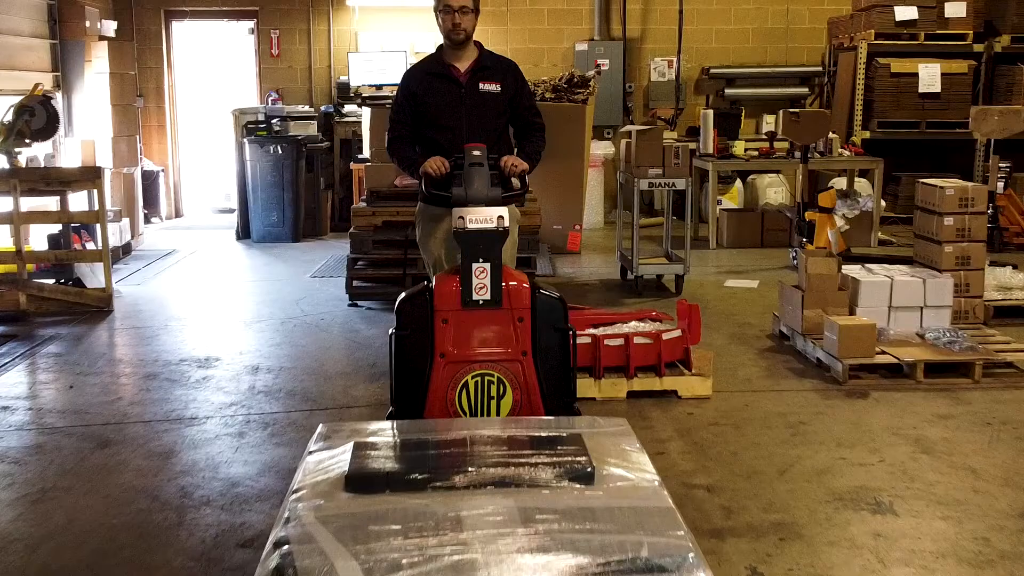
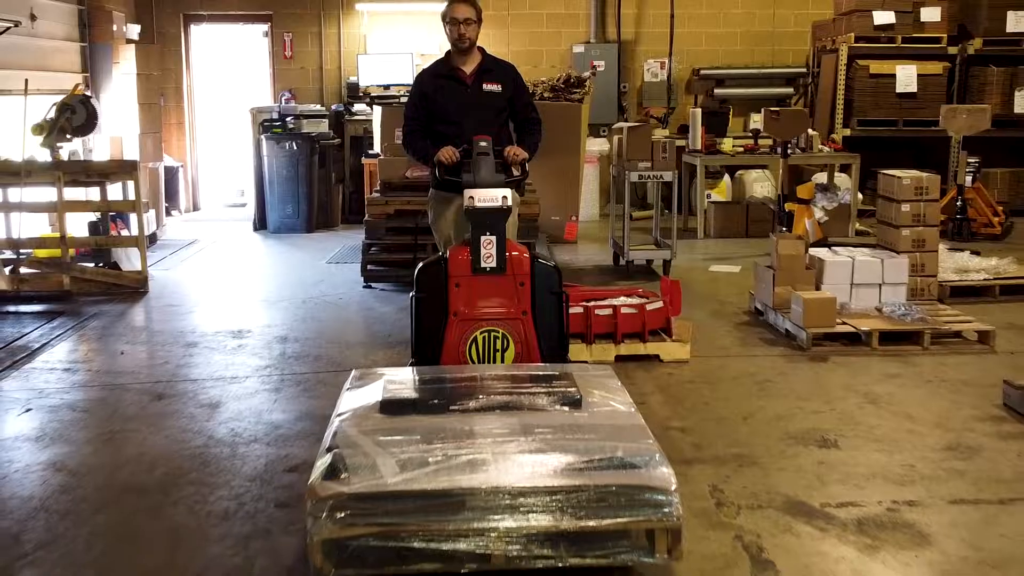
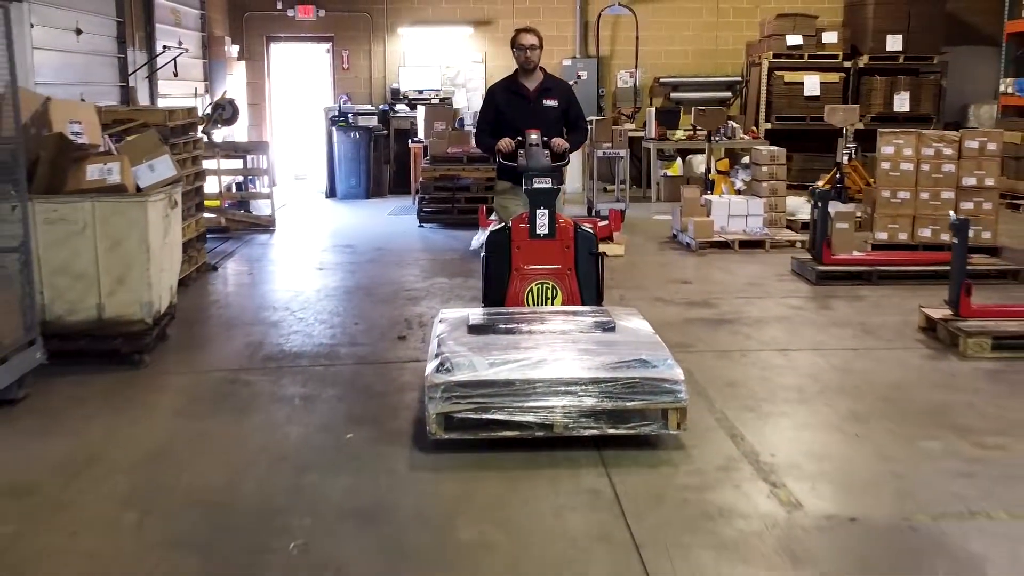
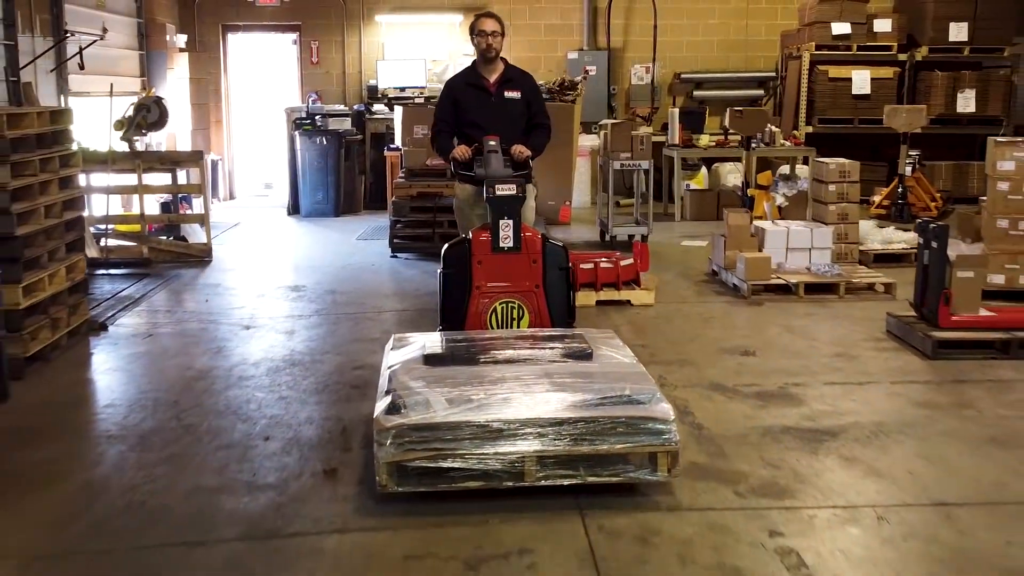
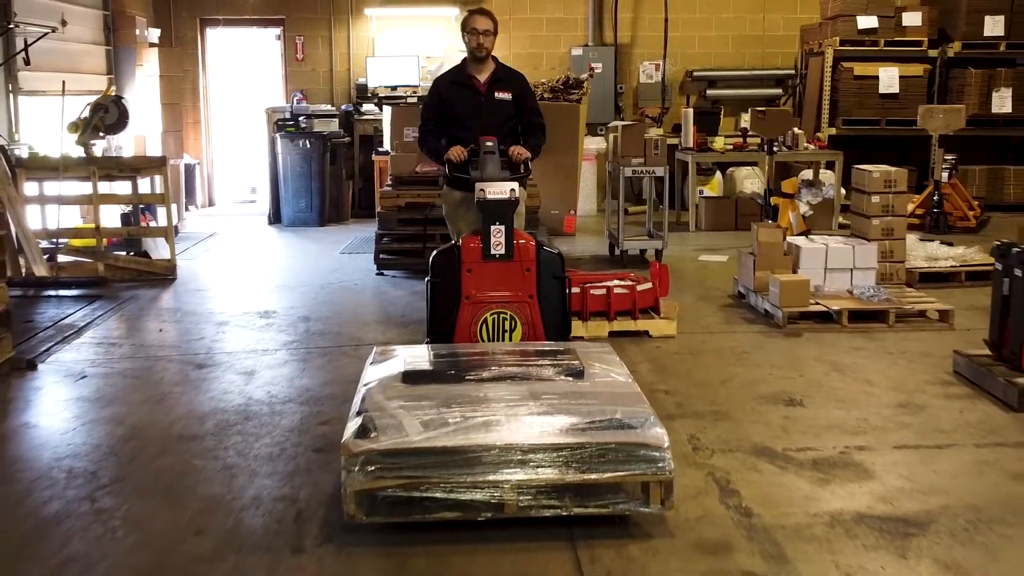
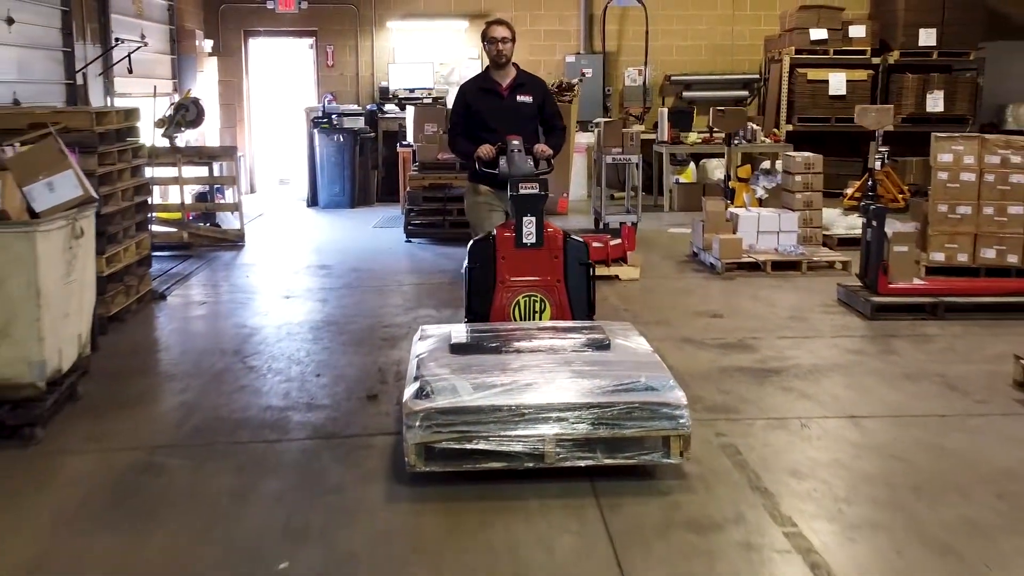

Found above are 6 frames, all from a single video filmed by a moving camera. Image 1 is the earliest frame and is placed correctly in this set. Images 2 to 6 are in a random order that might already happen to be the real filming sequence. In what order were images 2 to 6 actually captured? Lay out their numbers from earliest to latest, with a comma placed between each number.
2, 5, 4, 6, 3
